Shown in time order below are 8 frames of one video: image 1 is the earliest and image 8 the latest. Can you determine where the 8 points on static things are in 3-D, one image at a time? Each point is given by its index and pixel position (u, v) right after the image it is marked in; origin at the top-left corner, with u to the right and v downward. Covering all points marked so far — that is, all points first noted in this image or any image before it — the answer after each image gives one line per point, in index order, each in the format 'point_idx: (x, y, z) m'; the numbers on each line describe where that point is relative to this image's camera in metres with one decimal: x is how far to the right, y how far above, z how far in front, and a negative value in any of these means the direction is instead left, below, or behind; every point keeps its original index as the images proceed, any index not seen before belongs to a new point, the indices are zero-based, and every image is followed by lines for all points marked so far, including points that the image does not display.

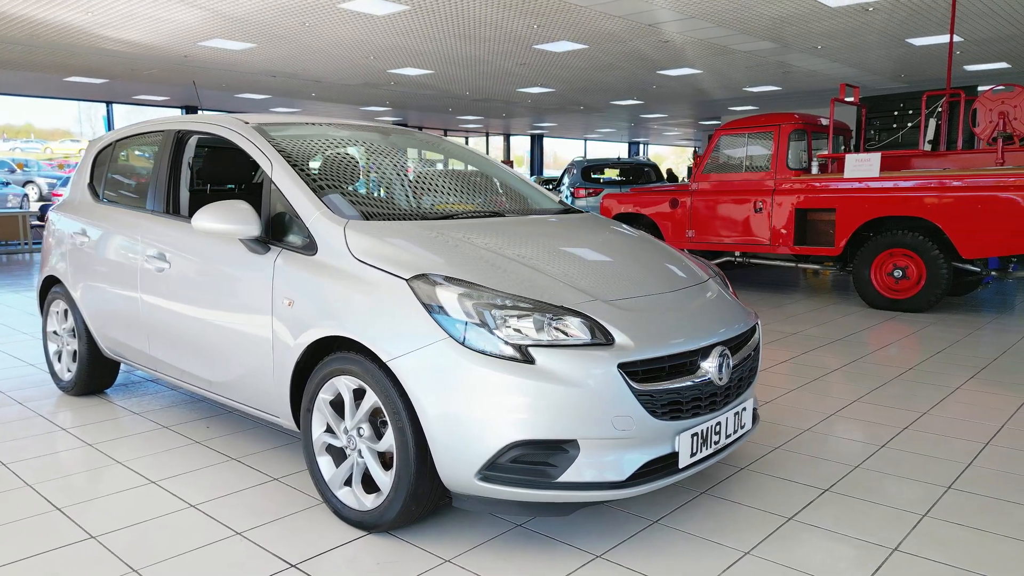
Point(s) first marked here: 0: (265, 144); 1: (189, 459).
0: (-0.9, +0.5, +2.9) m
1: (-1.3, -0.7, +3.0) m
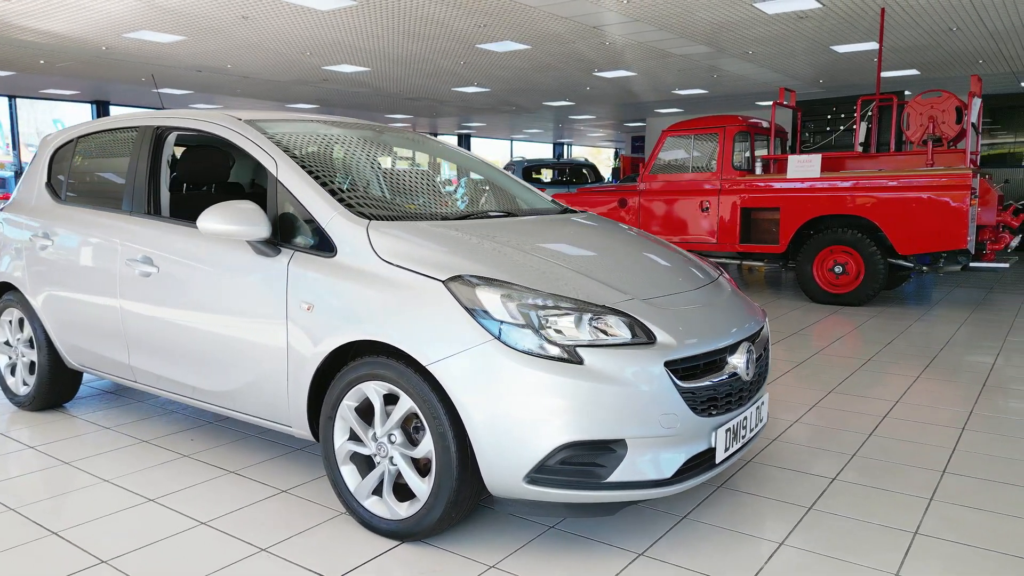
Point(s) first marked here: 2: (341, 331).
0: (-0.9, +0.5, +2.8) m
1: (-1.3, -0.7, +2.9) m
2: (-0.5, -0.1, +2.3) m
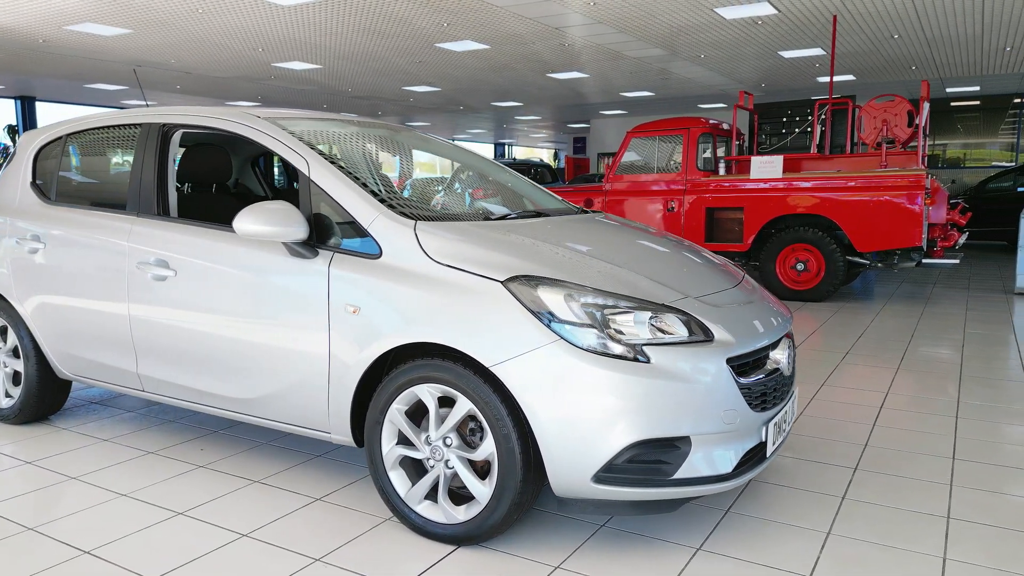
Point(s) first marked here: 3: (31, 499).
0: (-0.8, +0.5, +2.7) m
1: (-1.1, -0.7, +2.7) m
2: (-0.4, -0.1, +2.3) m
3: (-1.7, -0.8, +2.6) m
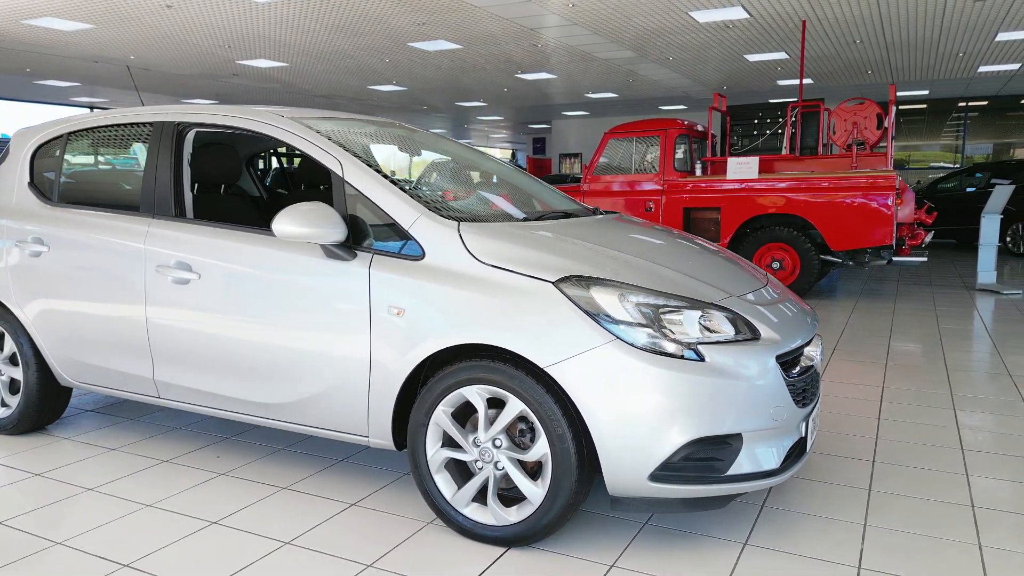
0: (-0.7, +0.5, +2.6) m
1: (-1.0, -0.7, +2.7) m
2: (-0.2, -0.2, +2.3) m
3: (-1.6, -0.8, +2.5) m
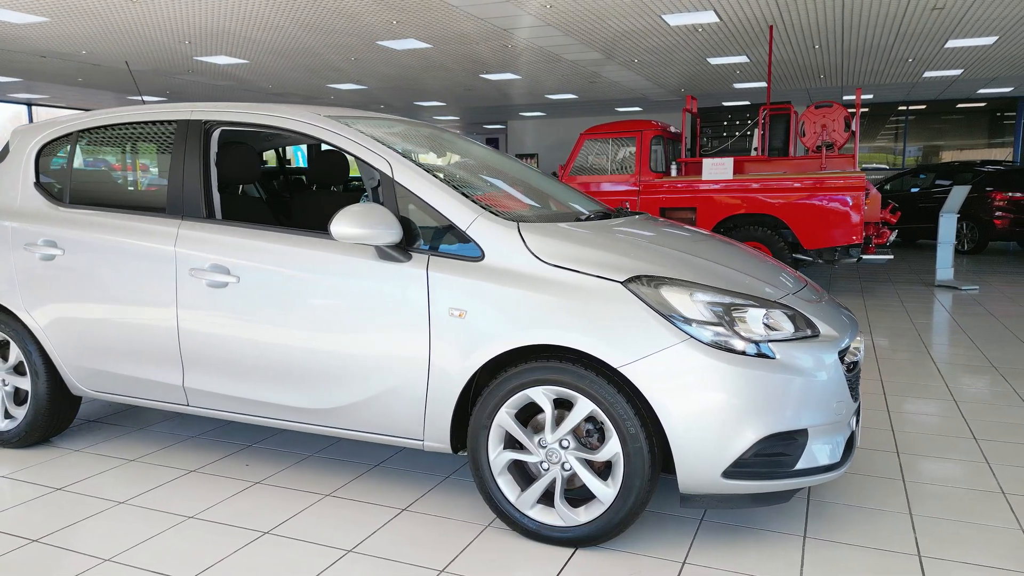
0: (-0.5, +0.5, +2.6) m
1: (-0.8, -0.8, +2.6) m
2: (0.0, -0.2, +2.3) m
3: (-1.4, -0.8, +2.4) m
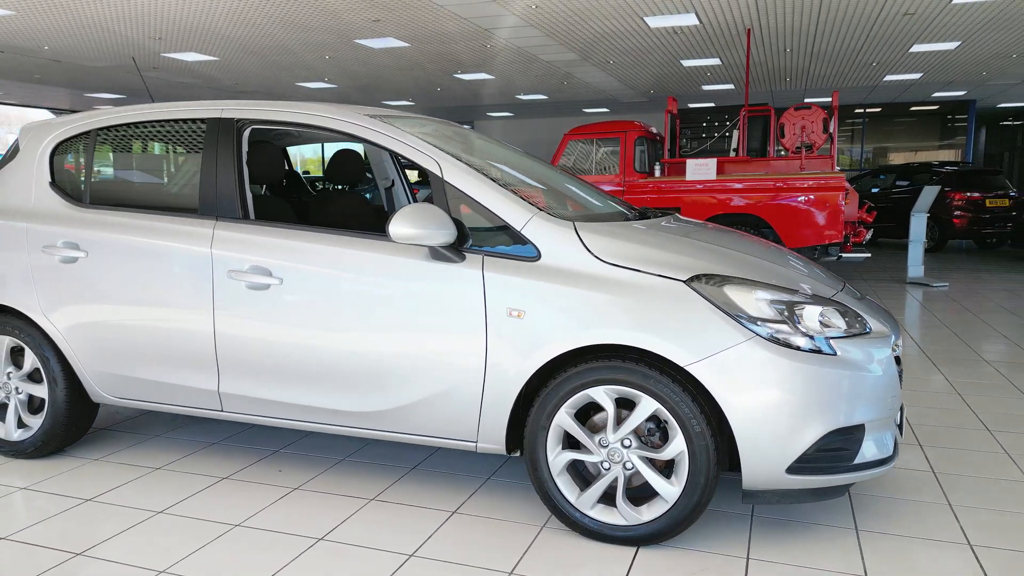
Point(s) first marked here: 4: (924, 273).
0: (-0.3, +0.5, +2.6) m
1: (-0.7, -0.8, +2.6) m
2: (+0.1, -0.2, +2.3) m
3: (-1.2, -0.8, +2.3) m
4: (+5.1, +0.2, +9.2) m
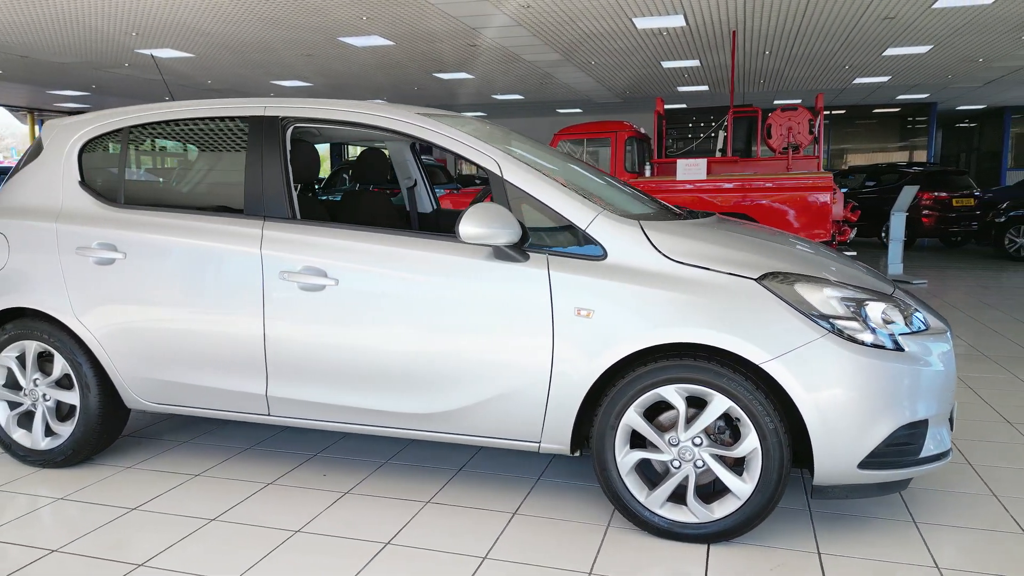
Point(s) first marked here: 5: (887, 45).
0: (-0.1, +0.5, +2.5) m
1: (-0.5, -0.8, +2.5) m
2: (+0.4, -0.2, +2.3) m
3: (-1.0, -0.8, +2.3) m
4: (+5.0, +0.2, +9.4) m
5: (+5.5, +3.5, +10.8) m
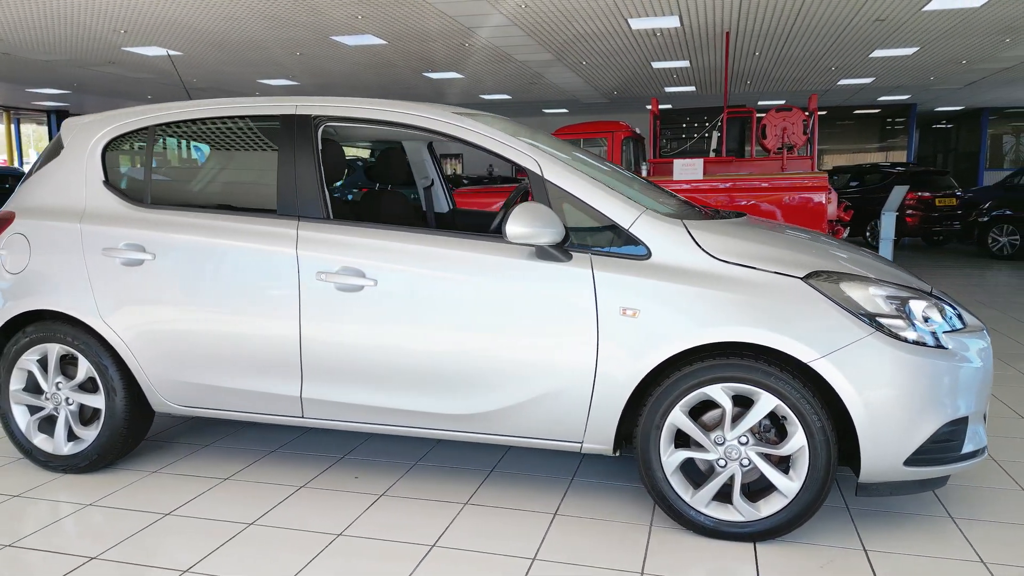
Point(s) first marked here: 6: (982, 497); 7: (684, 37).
0: (0.0, +0.5, +2.5) m
1: (-0.3, -0.8, +2.5) m
2: (+0.5, -0.1, +2.3) m
3: (-0.8, -0.8, +2.2) m
4: (+4.9, +0.2, +9.5) m
5: (+5.4, +3.6, +10.9) m
6: (+1.7, -0.7, +2.6) m
7: (+2.3, +3.4, +10.0) m
